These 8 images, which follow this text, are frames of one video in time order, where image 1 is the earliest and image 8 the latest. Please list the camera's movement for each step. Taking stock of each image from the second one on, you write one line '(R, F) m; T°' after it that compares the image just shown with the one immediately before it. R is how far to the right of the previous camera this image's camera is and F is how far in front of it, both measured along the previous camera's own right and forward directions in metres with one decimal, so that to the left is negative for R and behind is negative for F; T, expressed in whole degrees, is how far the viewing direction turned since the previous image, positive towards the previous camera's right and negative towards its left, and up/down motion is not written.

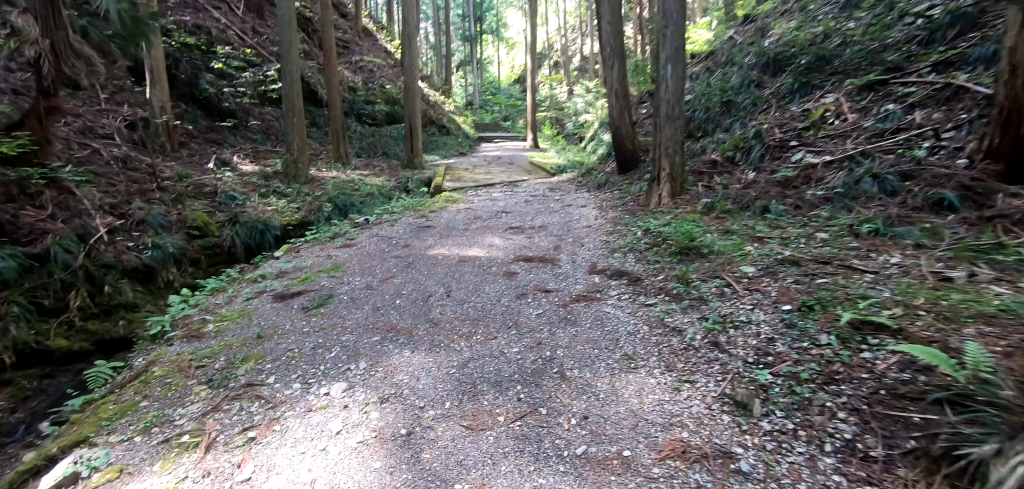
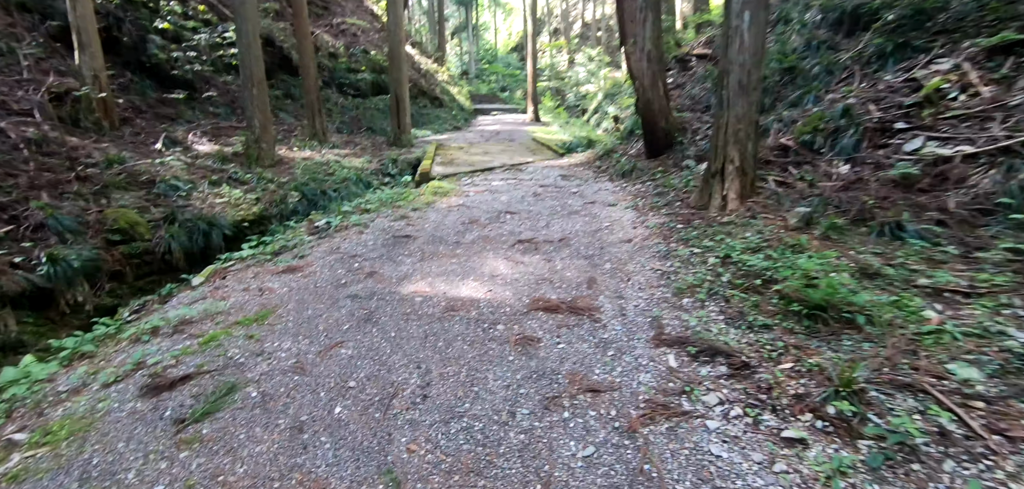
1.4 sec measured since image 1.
(-0.1, +1.4) m; 0°
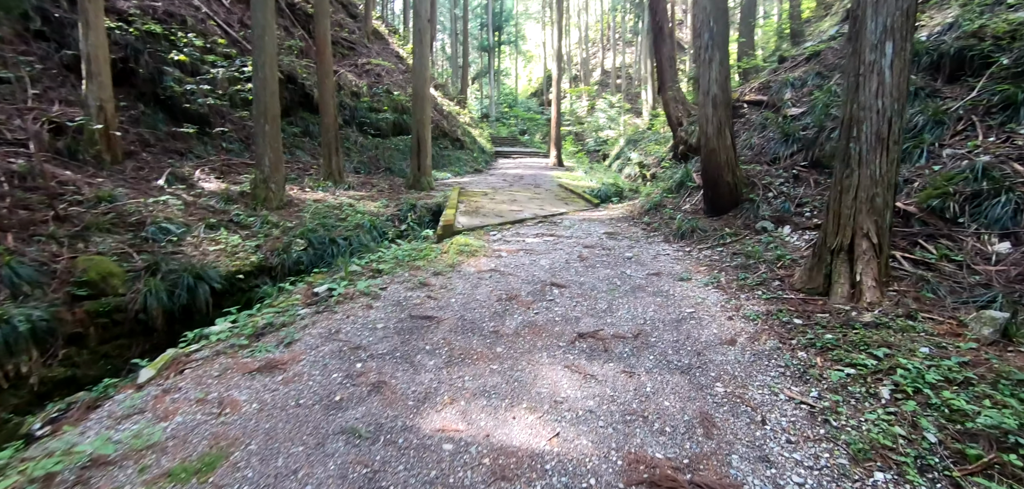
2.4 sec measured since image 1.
(-0.3, +0.9) m; -2°
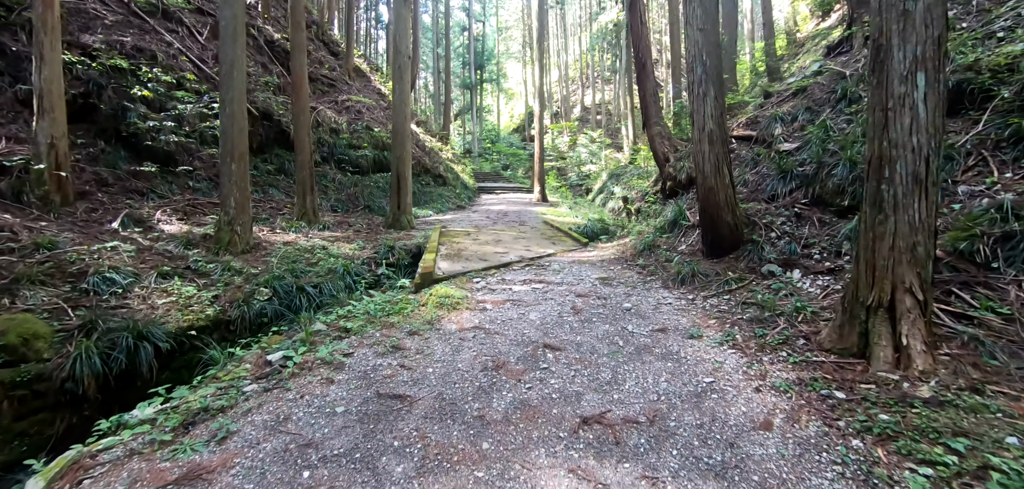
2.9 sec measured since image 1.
(0.0, +0.4) m; +2°
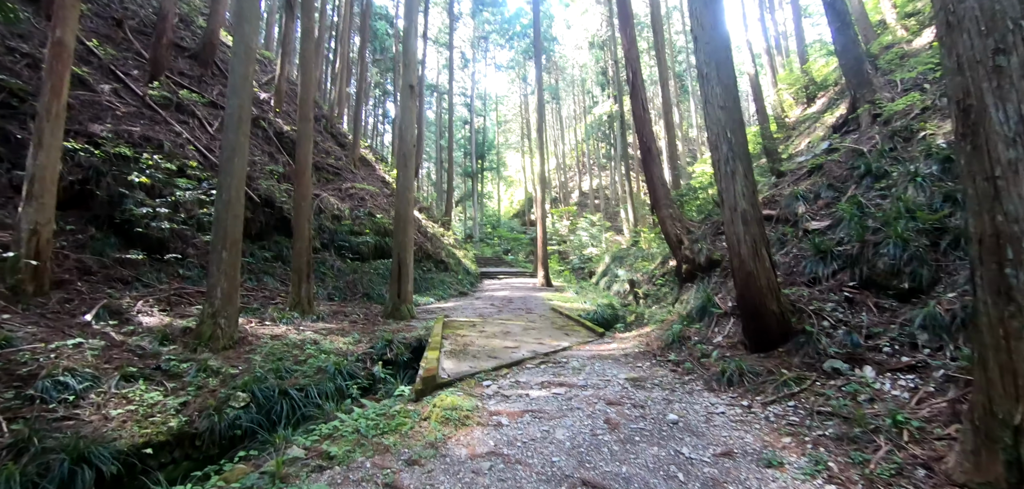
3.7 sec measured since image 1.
(-0.1, +0.5) m; 0°
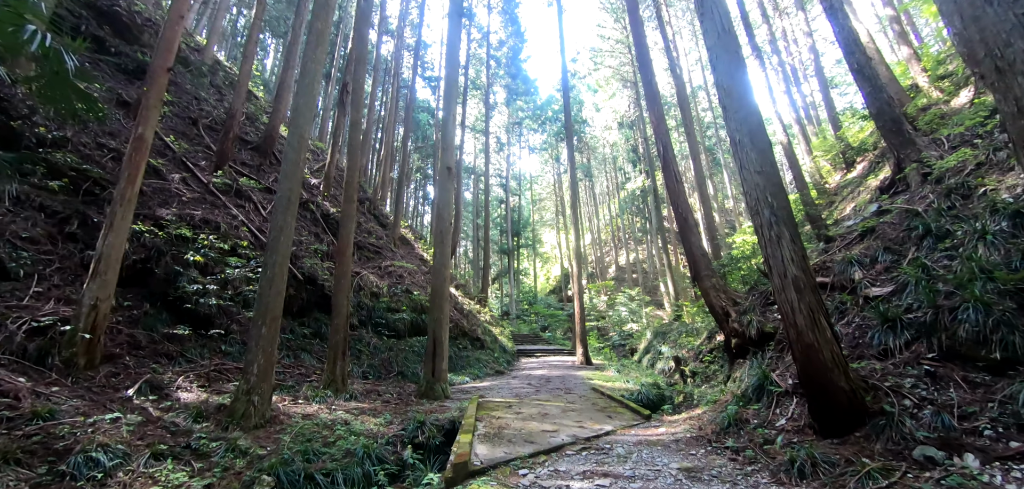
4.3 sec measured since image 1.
(0.0, +0.1) m; -5°
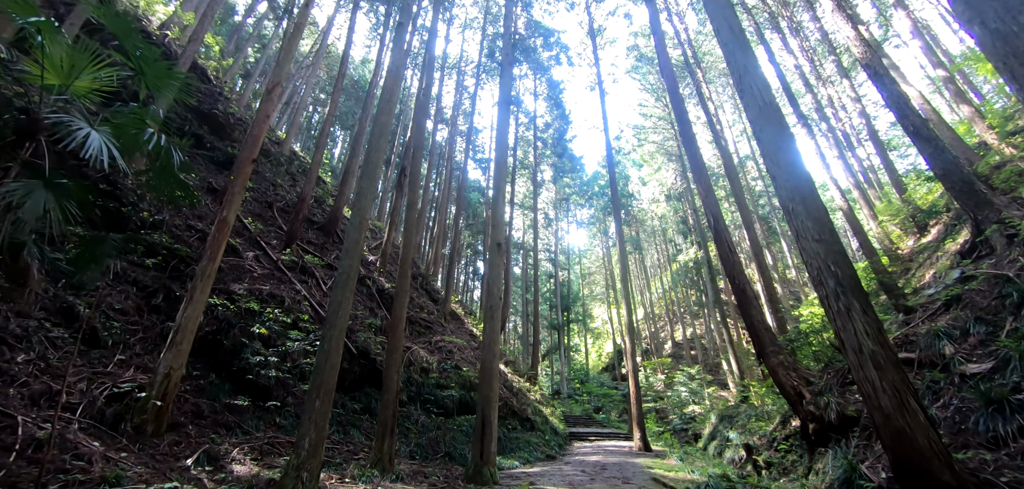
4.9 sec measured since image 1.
(+0.1, 0.0) m; -7°
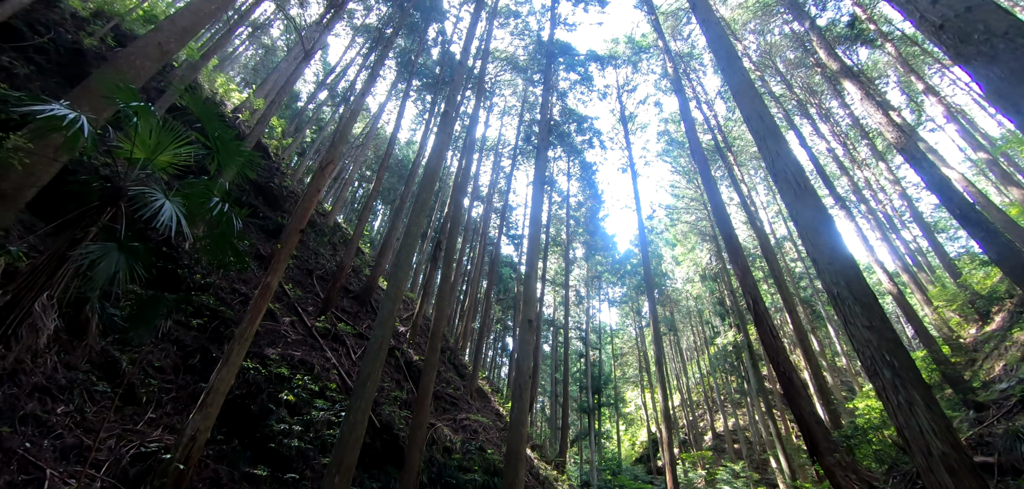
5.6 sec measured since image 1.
(0.0, -0.1) m; -4°
